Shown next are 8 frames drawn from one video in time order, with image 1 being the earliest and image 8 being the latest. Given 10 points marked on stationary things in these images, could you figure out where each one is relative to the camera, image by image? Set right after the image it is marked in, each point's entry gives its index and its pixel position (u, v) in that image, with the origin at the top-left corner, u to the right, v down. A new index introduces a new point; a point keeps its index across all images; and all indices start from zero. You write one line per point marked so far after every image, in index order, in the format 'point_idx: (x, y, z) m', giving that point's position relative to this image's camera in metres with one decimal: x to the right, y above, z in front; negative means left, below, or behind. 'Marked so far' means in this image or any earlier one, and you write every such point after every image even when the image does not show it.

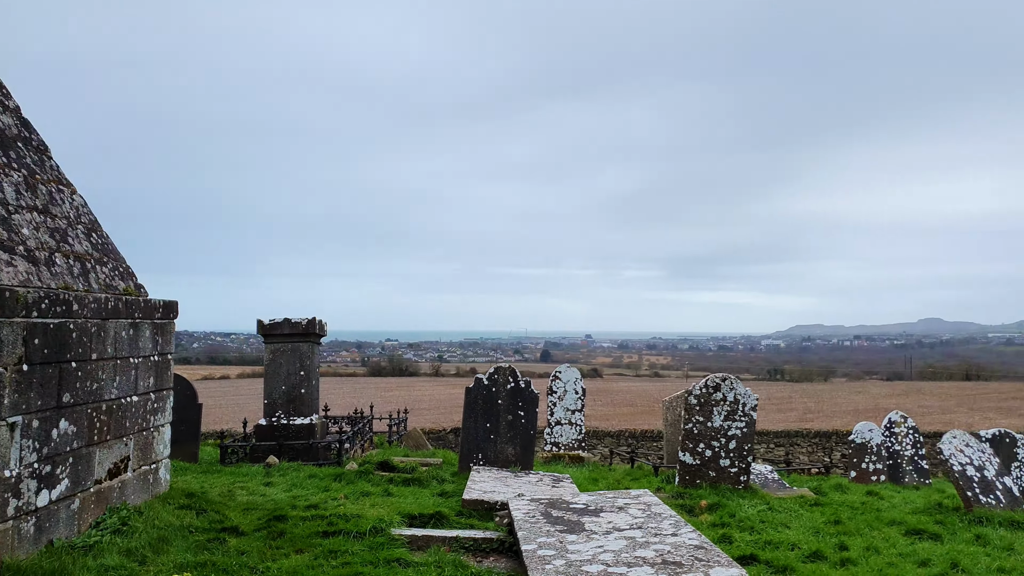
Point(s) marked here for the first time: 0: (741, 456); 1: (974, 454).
0: (+4.0, -2.9, +10.9) m
1: (+5.1, -1.8, +6.8) m
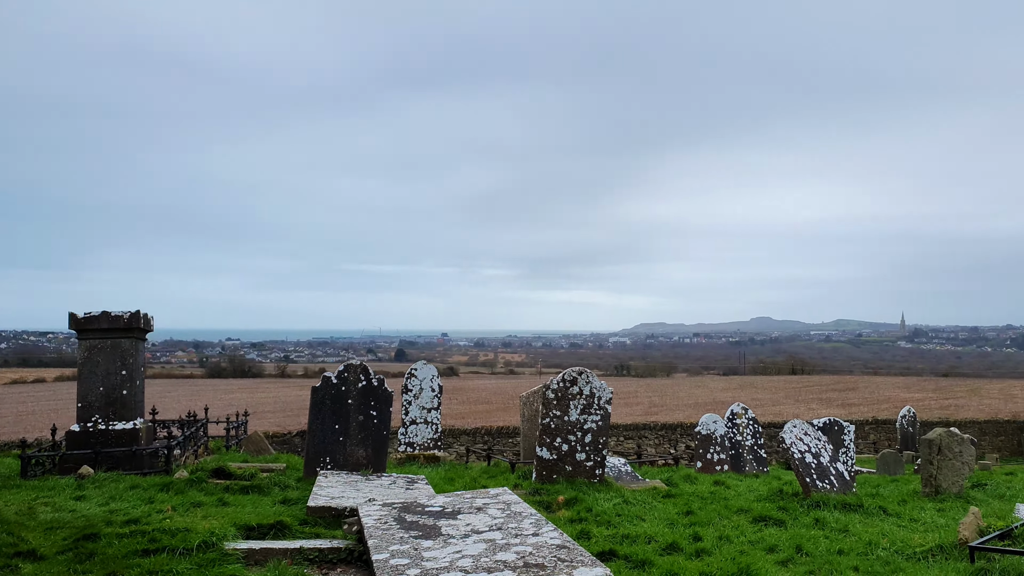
0: (+1.5, -2.9, +11.1) m
1: (+3.5, -1.8, +7.3) m
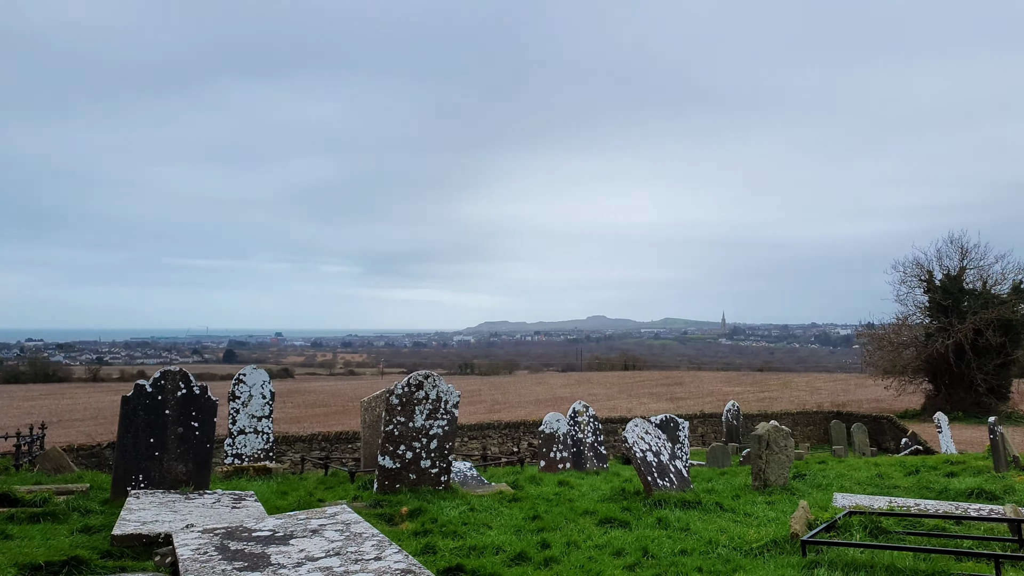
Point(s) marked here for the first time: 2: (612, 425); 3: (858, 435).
0: (-1.2, -2.9, +10.7) m
1: (+1.7, -1.8, +7.6) m
2: (+3.1, -4.2, +19.3) m
3: (+7.6, -3.2, +13.4) m
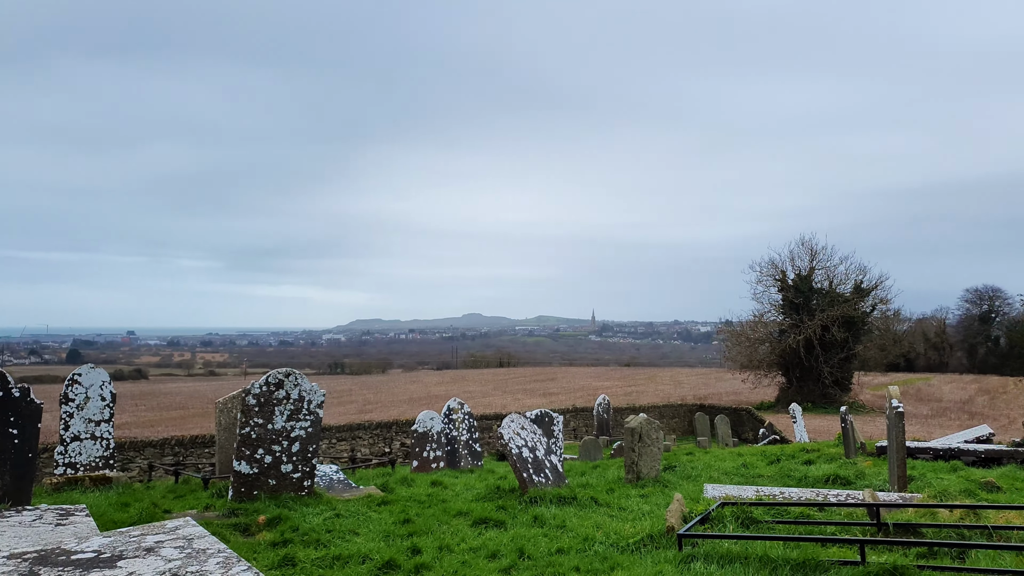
0: (-3.3, -2.7, +9.9) m
1: (+0.2, -1.8, +7.5) m
2: (-0.7, -4.1, +19.2) m
3: (+4.8, -3.2, +14.3) m
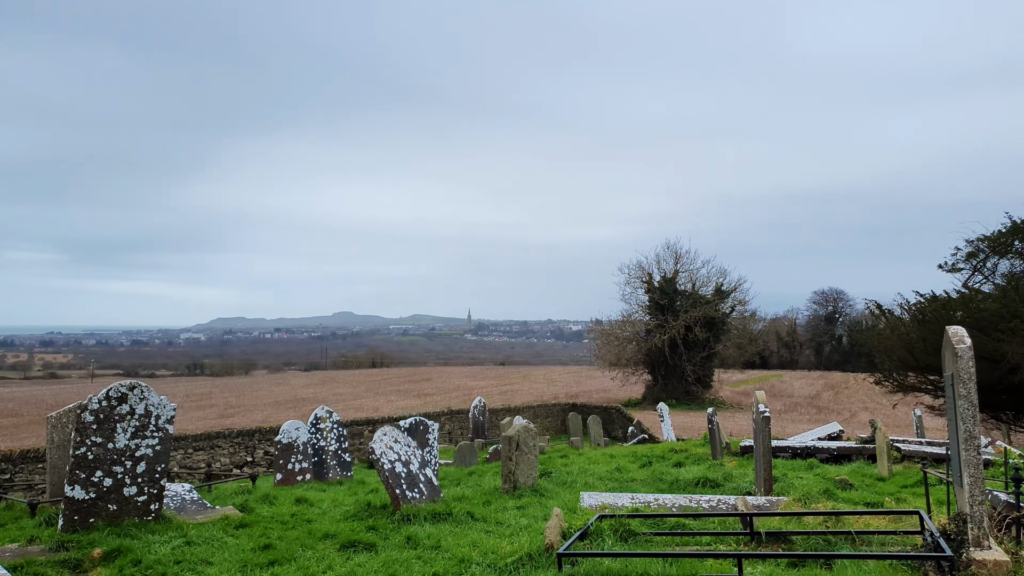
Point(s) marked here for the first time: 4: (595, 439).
0: (-5.1, -2.7, +8.9) m
1: (-1.3, -1.8, +7.1) m
2: (-4.5, -4.1, +18.5) m
3: (+1.9, -3.3, +14.7) m
4: (+1.9, -3.5, +14.5) m
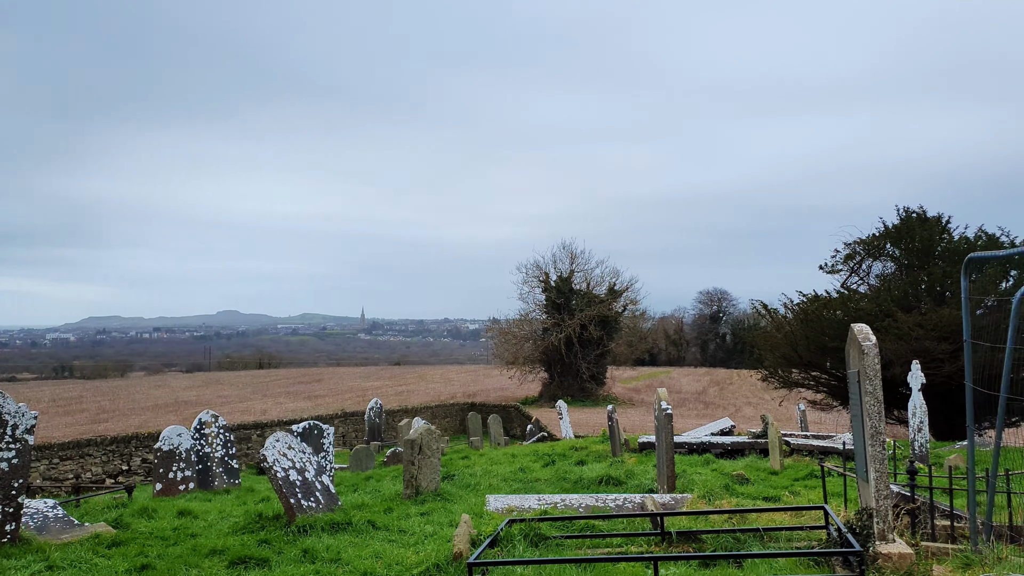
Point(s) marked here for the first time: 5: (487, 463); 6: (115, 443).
0: (-6.4, -2.6, +7.7) m
1: (-2.3, -1.8, +6.6) m
2: (-7.4, -4.0, +17.3) m
3: (-0.4, -3.2, +14.6) m
4: (-0.4, -3.5, +14.4) m
5: (-0.3, -2.6, +9.2) m
6: (-10.1, -3.9, +15.4) m
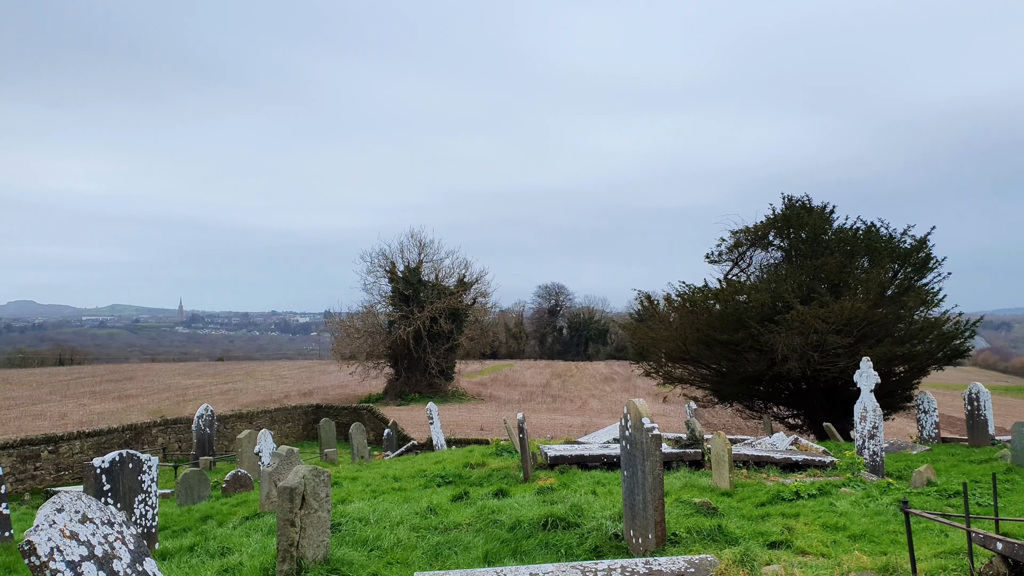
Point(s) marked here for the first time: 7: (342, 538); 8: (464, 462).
0: (-7.3, -2.3, +4.5) m
1: (-3.0, -1.6, +4.5) m
2: (-10.6, -3.6, +13.6) m
3: (-3.2, -3.0, +12.7) m
4: (-3.1, -3.2, +12.5) m
5: (-1.8, -2.4, +7.5) m
6: (-12.7, -3.5, +11.1) m
7: (-1.6, -2.1, +5.6) m
8: (-0.8, -2.5, +9.2) m
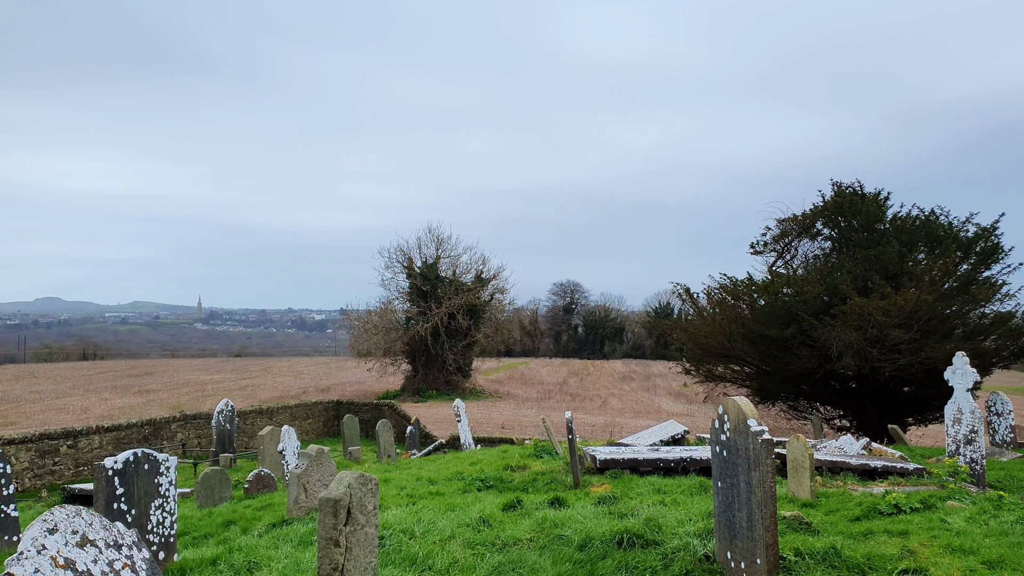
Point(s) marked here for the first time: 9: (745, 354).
0: (-6.9, -2.2, +4.2) m
1: (-2.6, -1.4, +4.0) m
2: (-9.9, -3.4, +13.3) m
3: (-2.5, -2.8, +12.2) m
4: (-2.5, -3.1, +12.1) m
5: (-1.3, -2.2, +6.9) m
6: (-12.1, -3.3, +10.9) m
7: (-1.2, -2.0, +5.1) m
8: (-0.3, -2.4, +8.6) m
9: (+5.4, -1.6, +14.9) m
